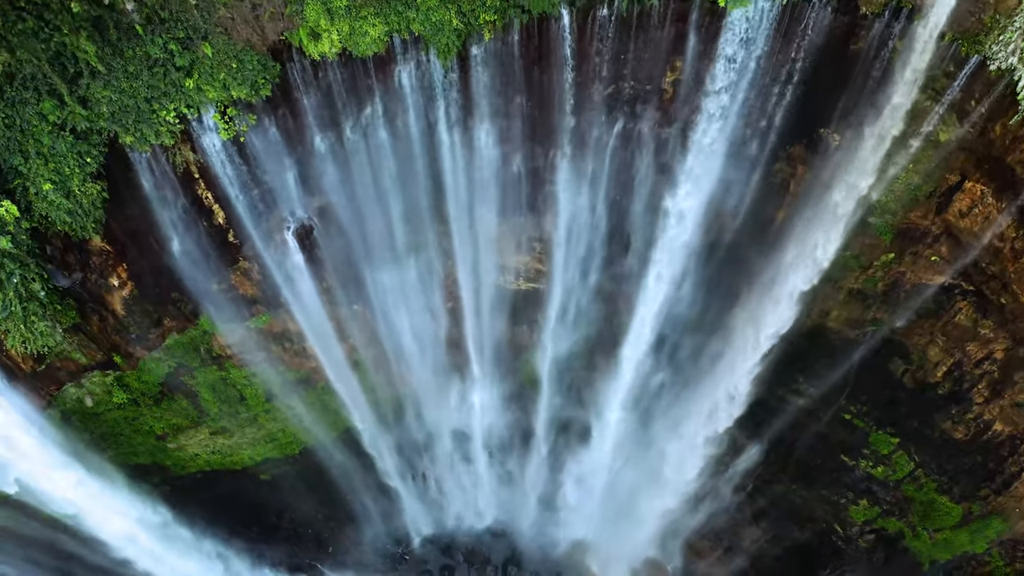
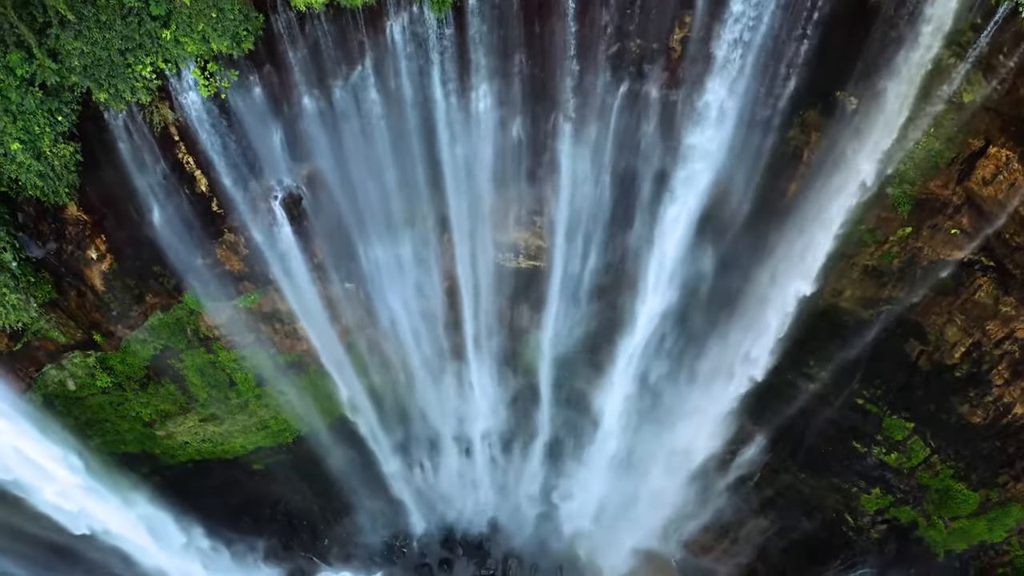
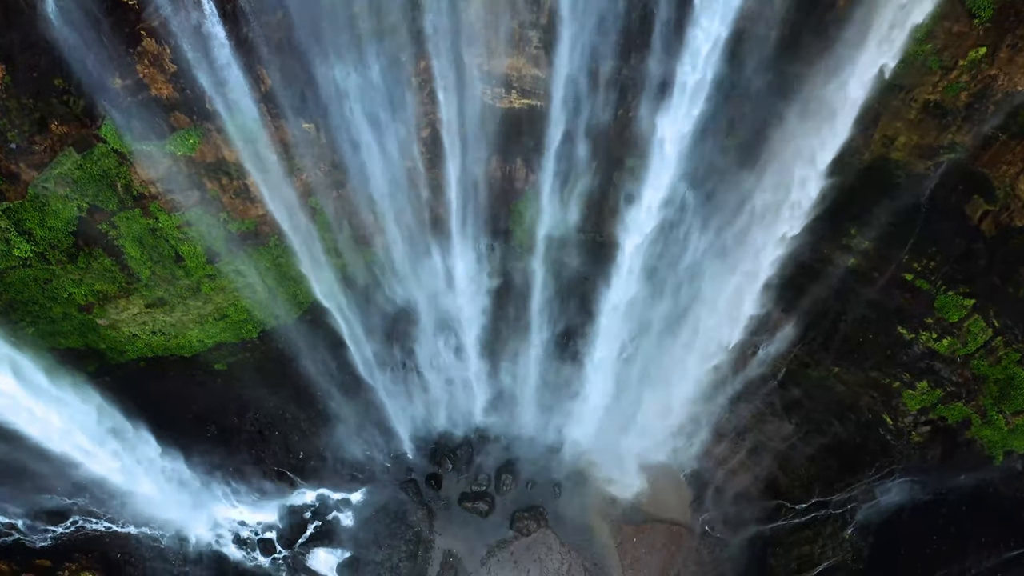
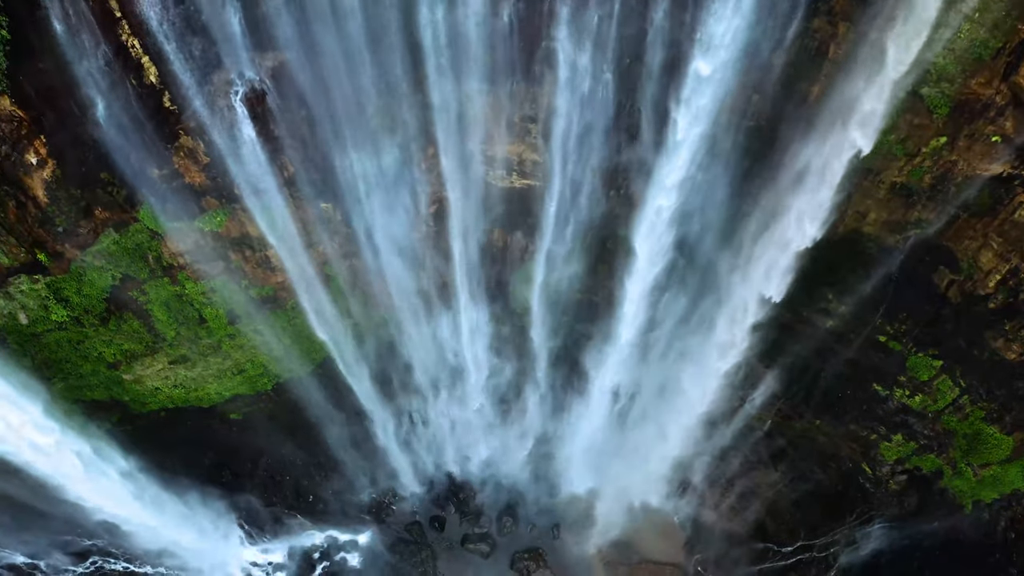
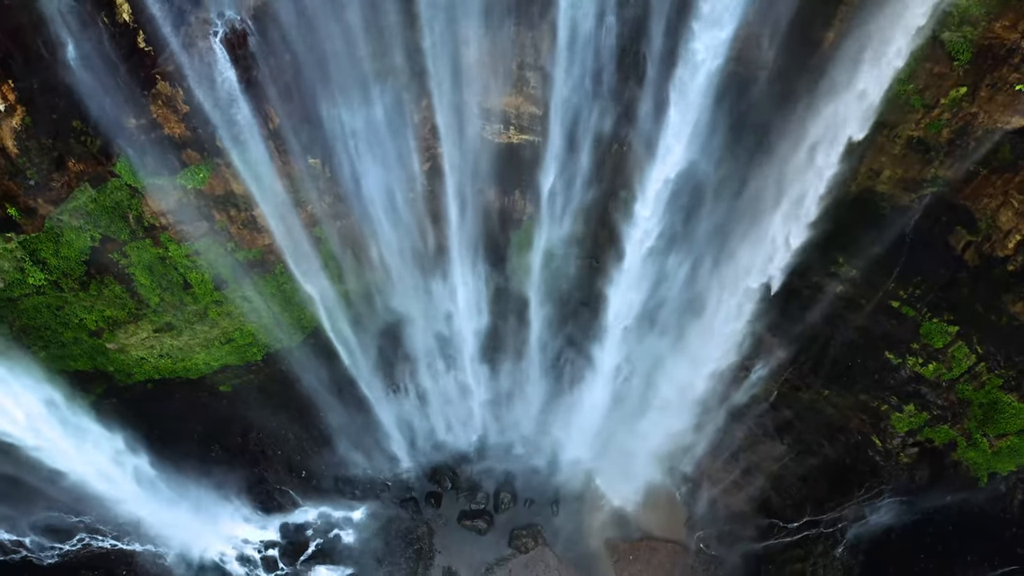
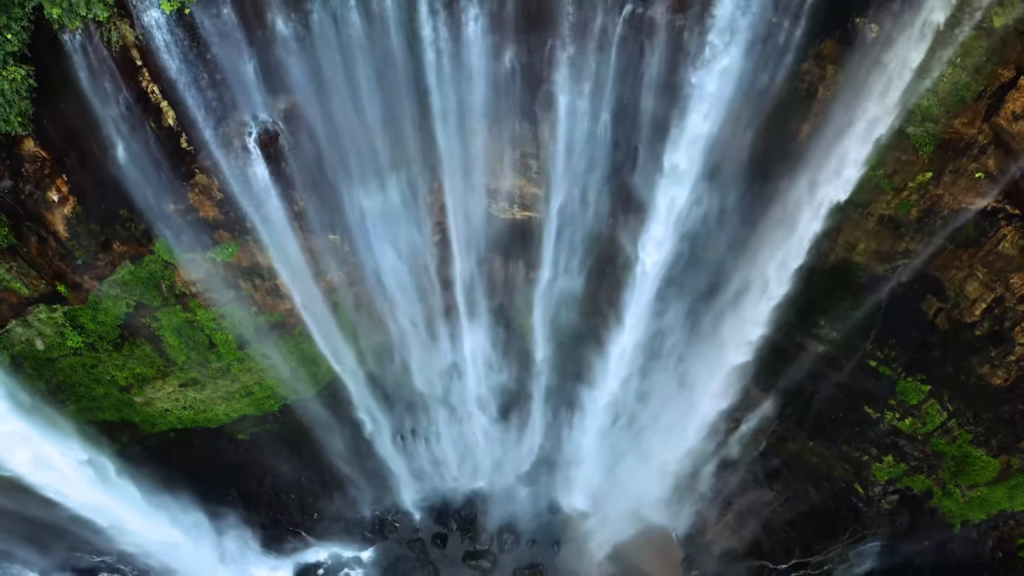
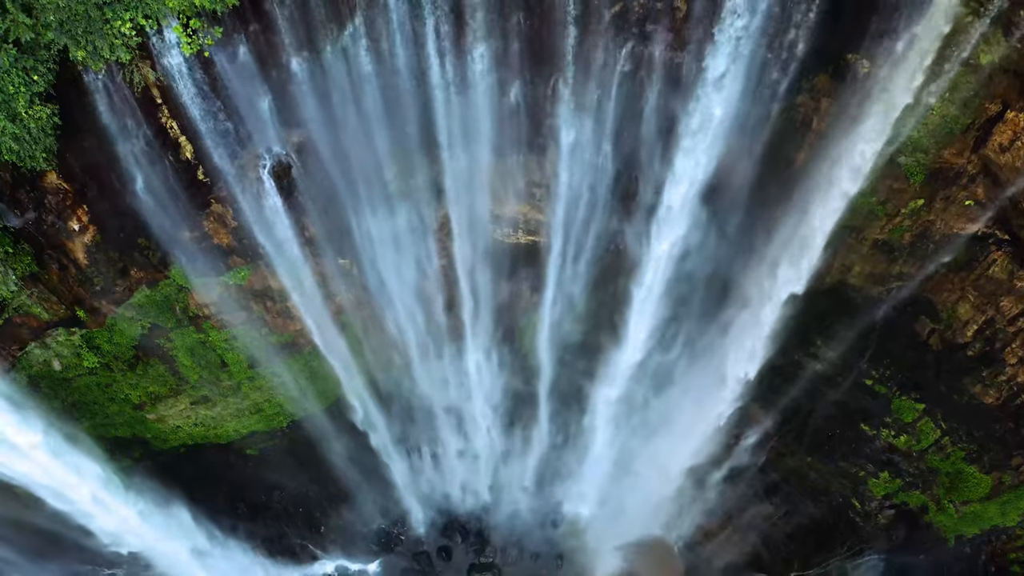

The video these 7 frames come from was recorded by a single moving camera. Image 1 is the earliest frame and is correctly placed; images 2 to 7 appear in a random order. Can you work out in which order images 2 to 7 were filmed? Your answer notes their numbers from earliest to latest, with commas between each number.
2, 7, 6, 4, 5, 3
